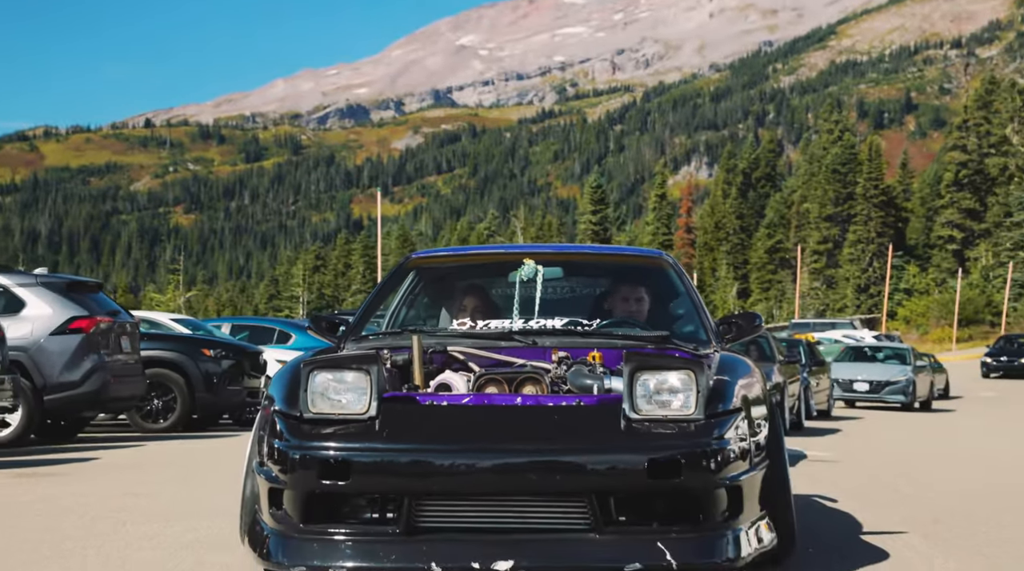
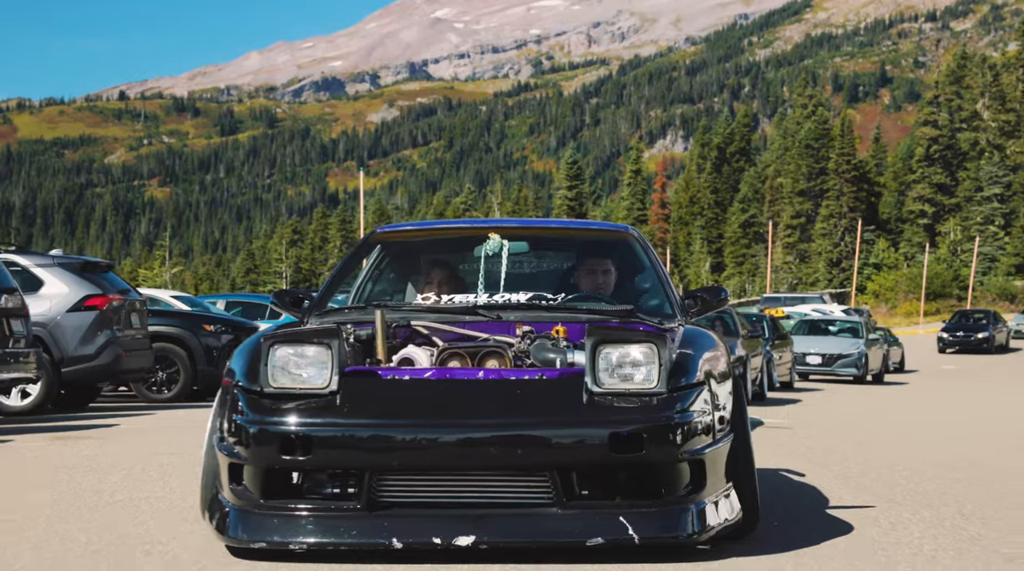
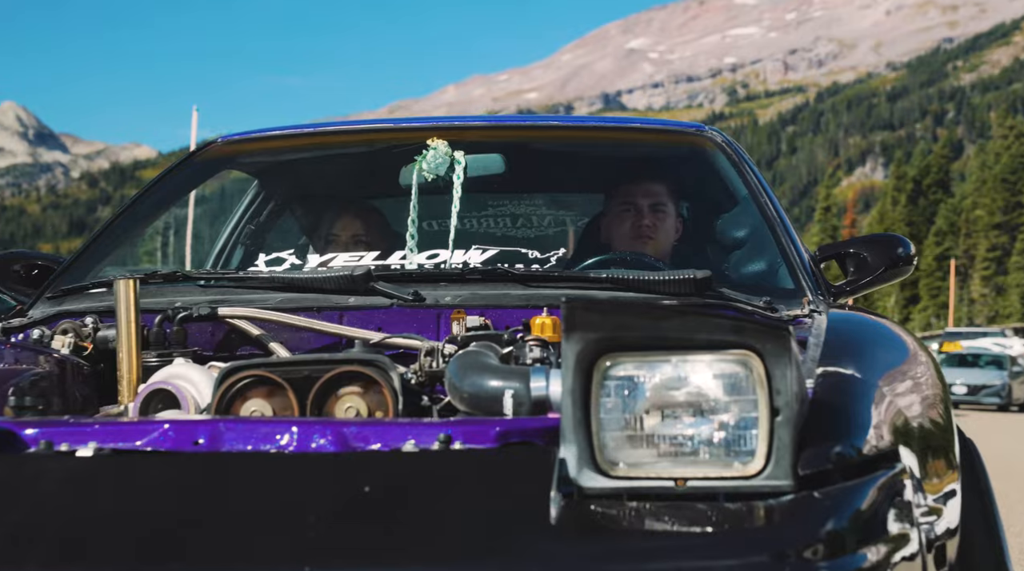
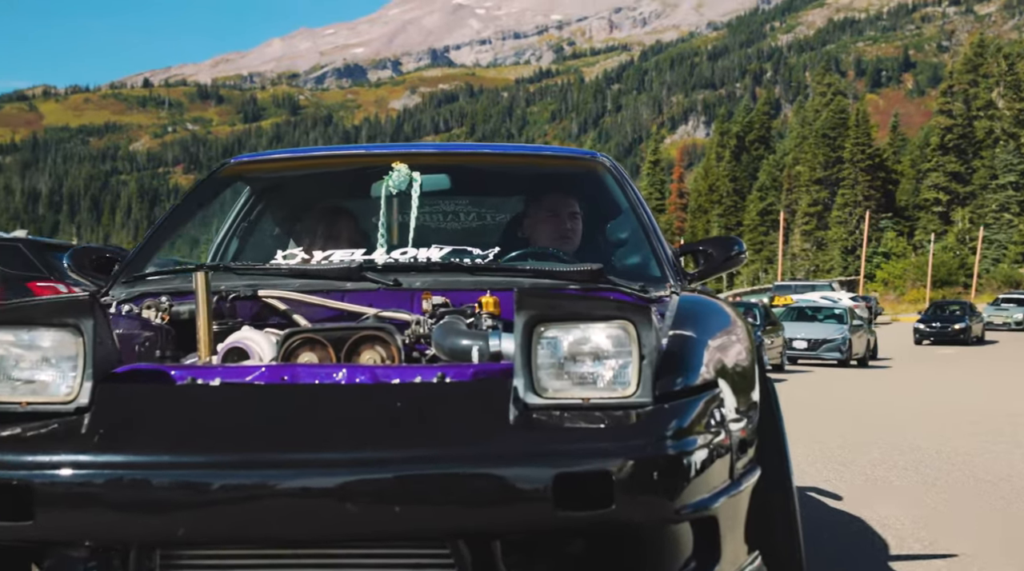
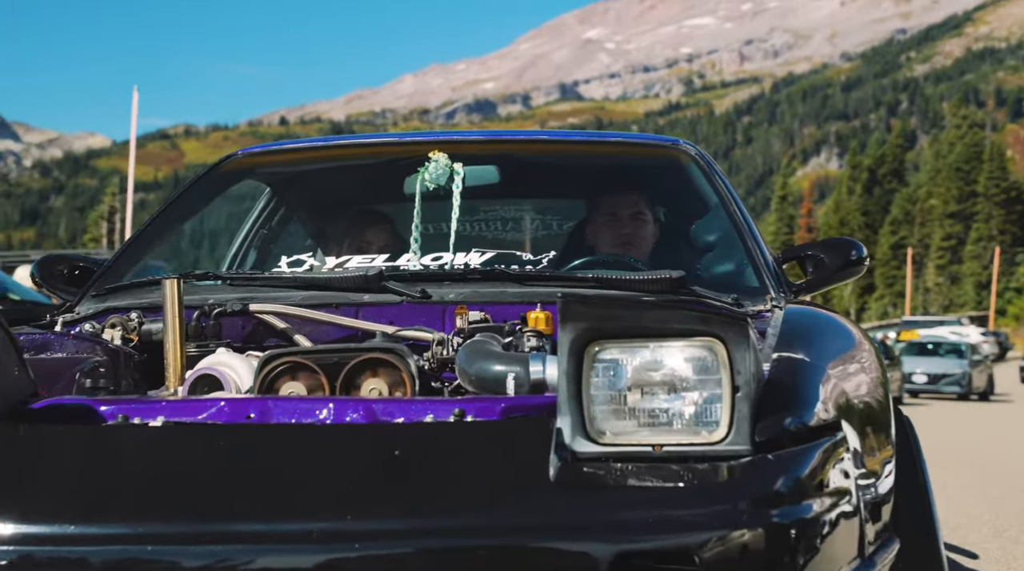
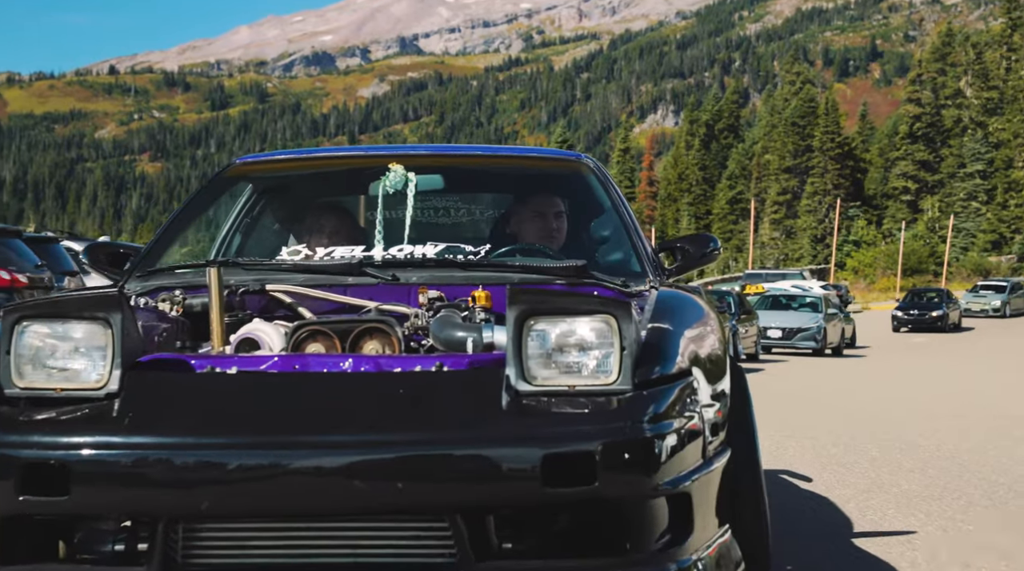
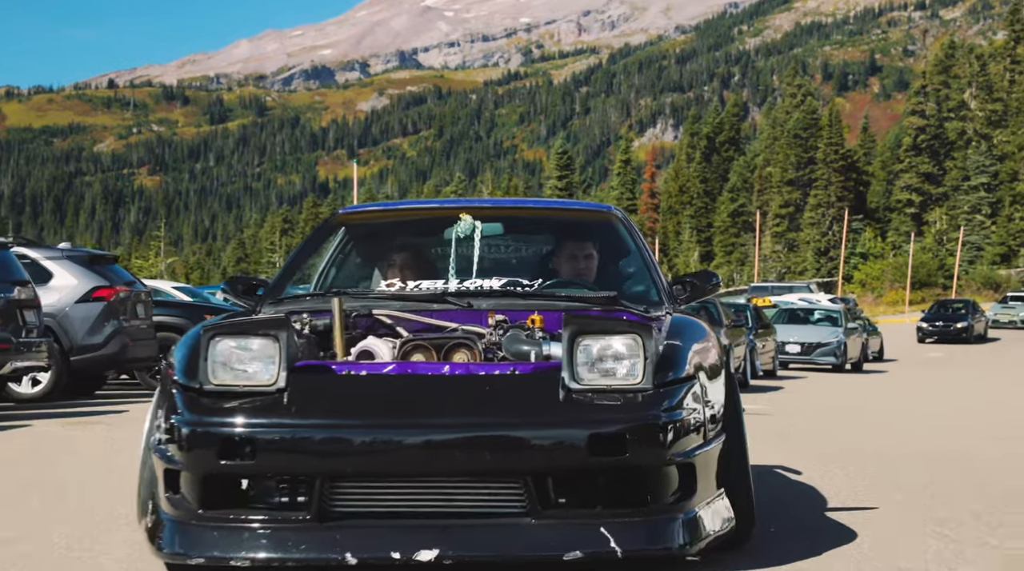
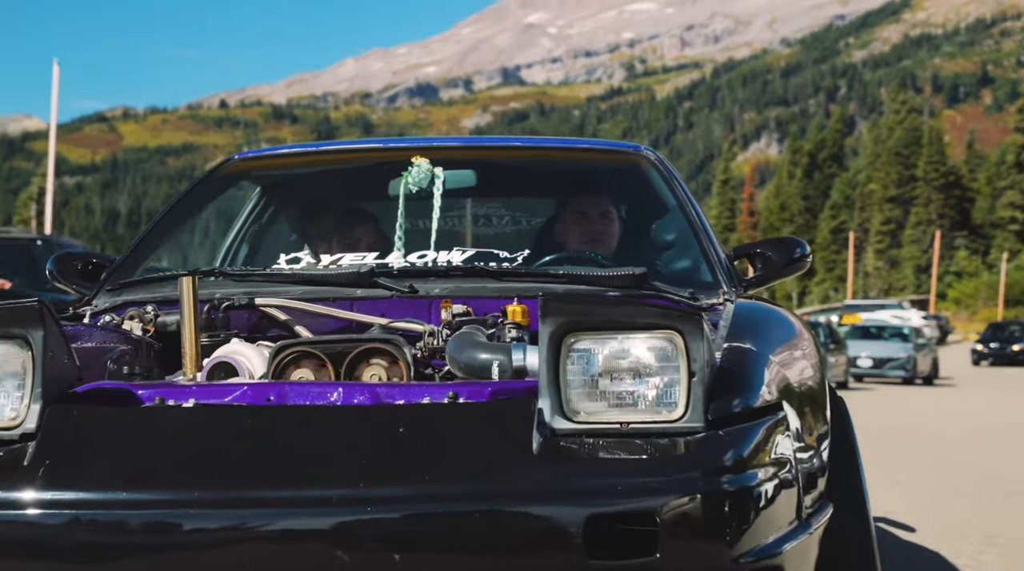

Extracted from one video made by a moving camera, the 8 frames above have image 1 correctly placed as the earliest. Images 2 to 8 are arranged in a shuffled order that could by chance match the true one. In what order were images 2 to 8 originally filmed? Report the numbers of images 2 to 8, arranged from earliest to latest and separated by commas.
2, 7, 6, 4, 8, 5, 3
